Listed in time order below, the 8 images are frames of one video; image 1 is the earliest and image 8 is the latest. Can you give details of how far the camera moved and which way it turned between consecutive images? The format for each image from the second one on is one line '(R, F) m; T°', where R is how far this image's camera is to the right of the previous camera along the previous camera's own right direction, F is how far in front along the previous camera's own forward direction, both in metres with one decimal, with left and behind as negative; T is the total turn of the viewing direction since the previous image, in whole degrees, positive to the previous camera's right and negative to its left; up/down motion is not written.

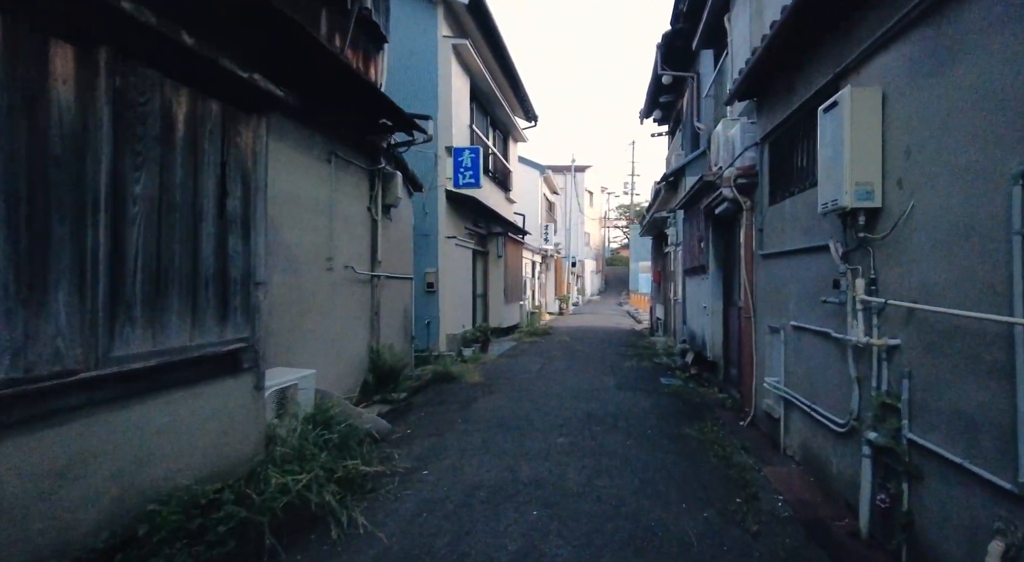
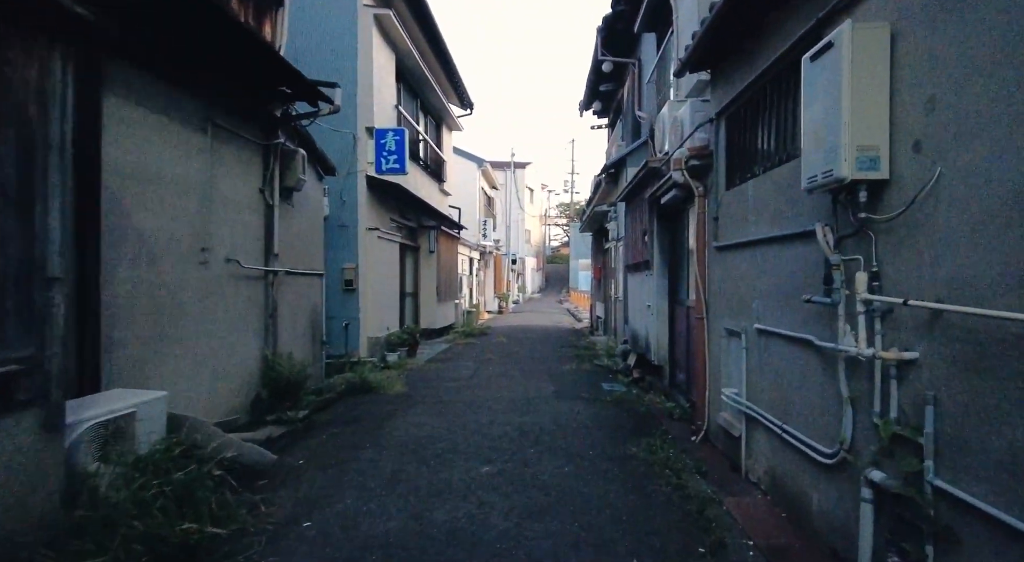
(+0.2, +1.0) m; +5°
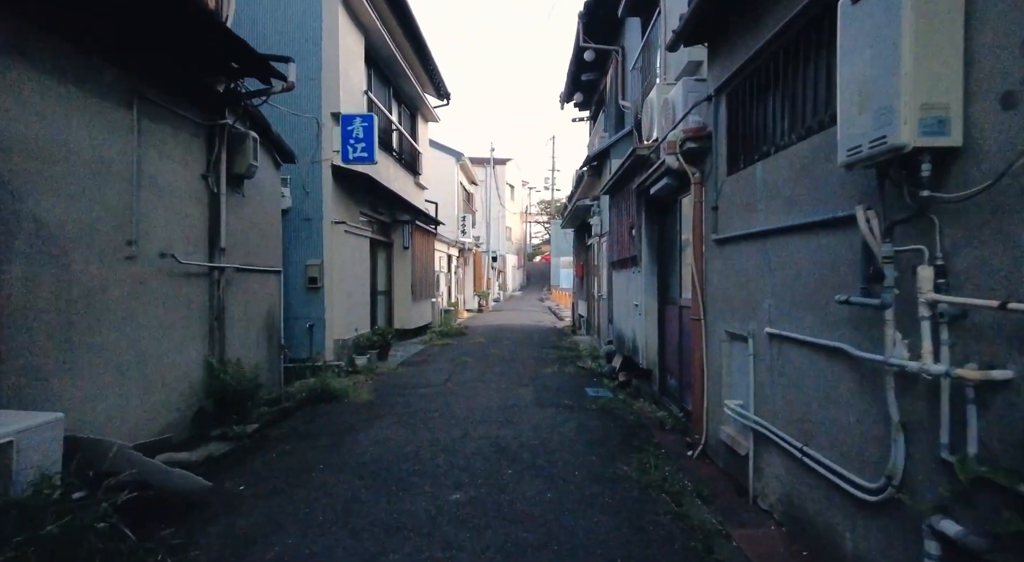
(0.0, +0.7) m; +2°
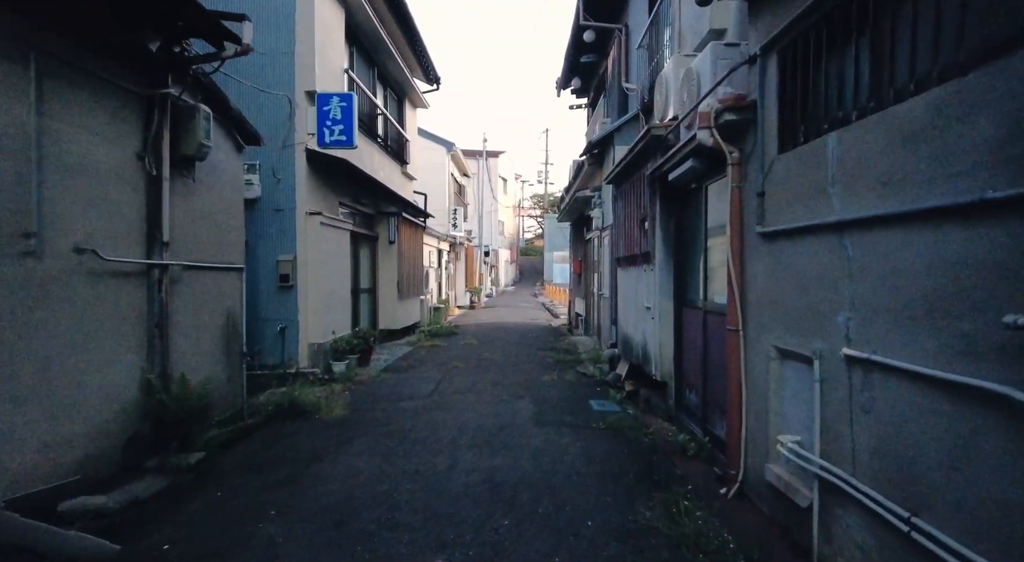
(0.0, +1.0) m; +1°
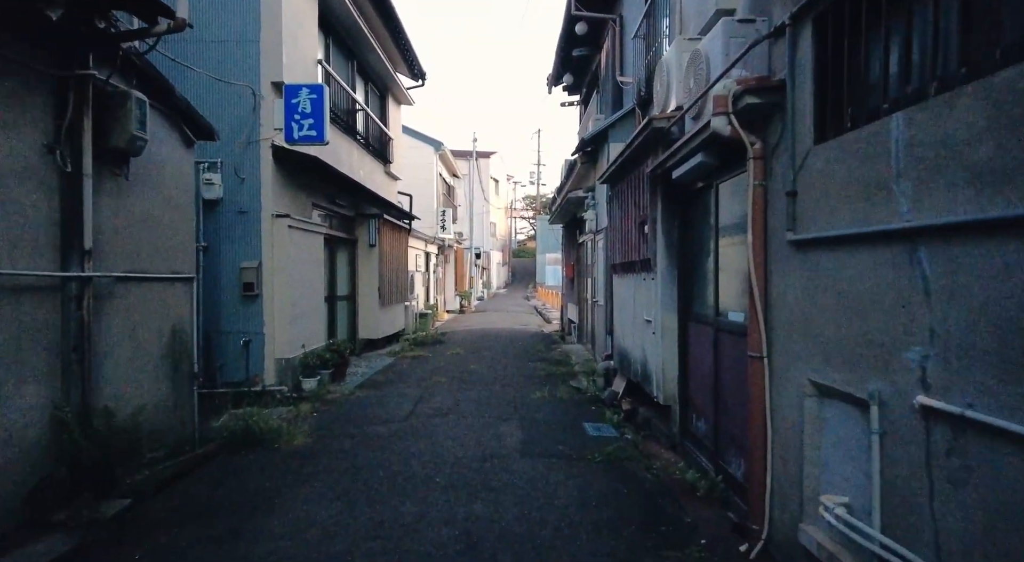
(+0.1, +0.7) m; +1°
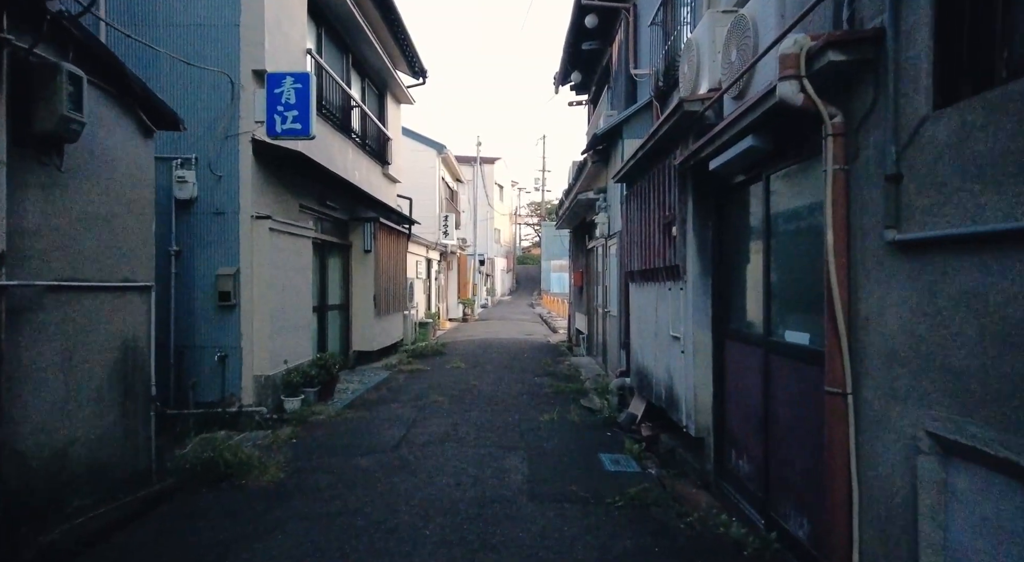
(0.0, +0.8) m; 0°
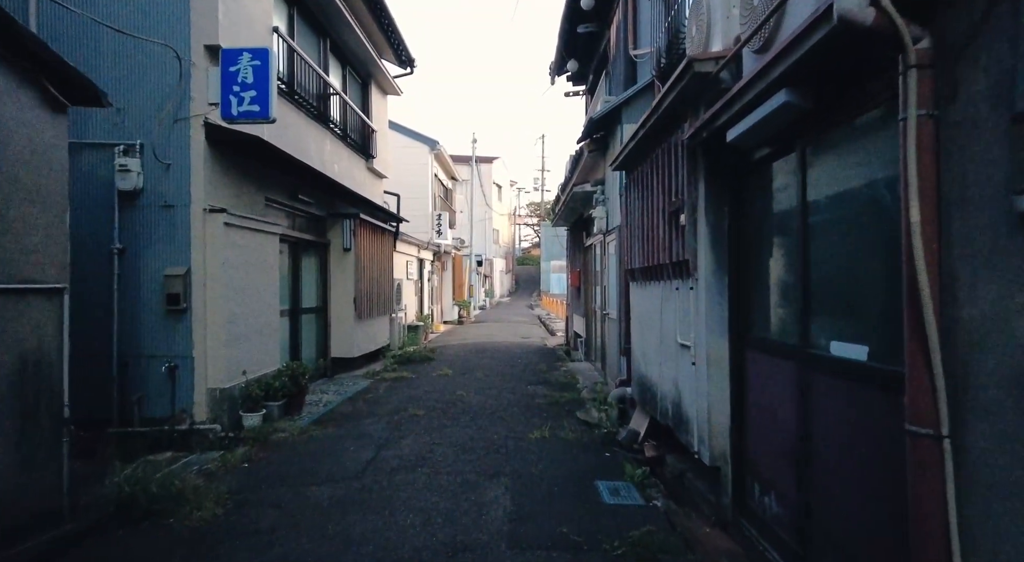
(+0.2, +0.8) m; 0°
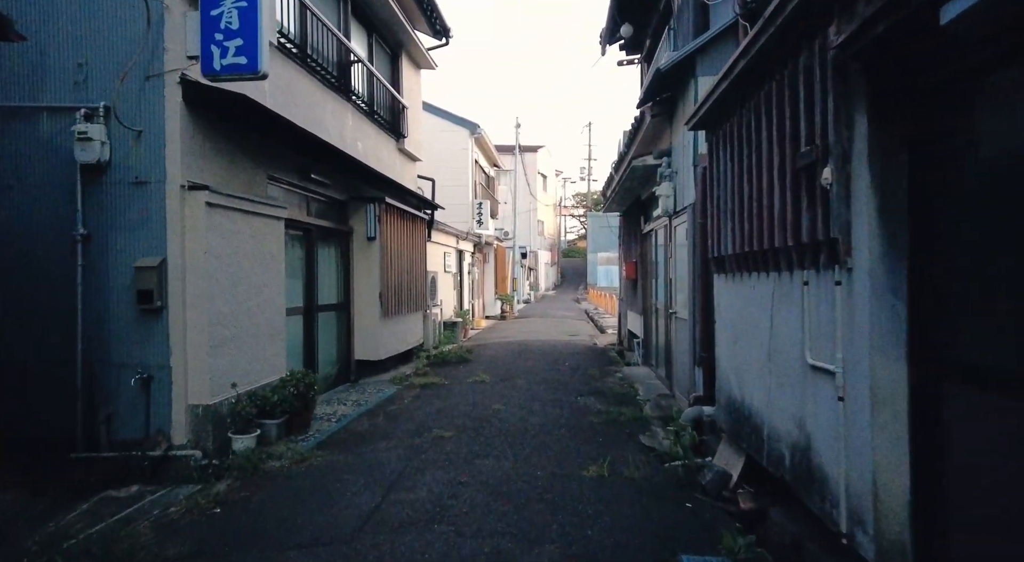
(0.0, +1.4) m; -4°
